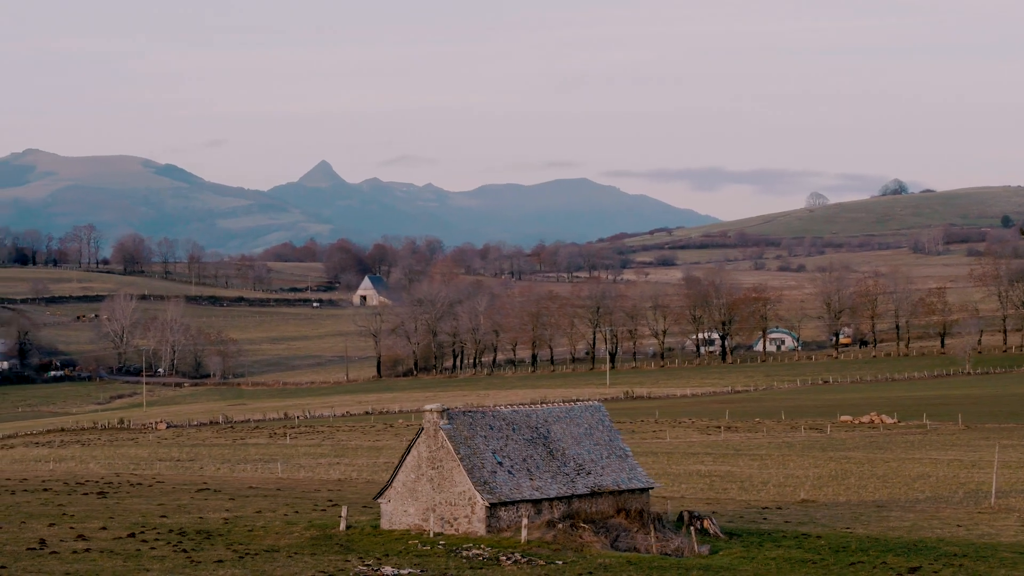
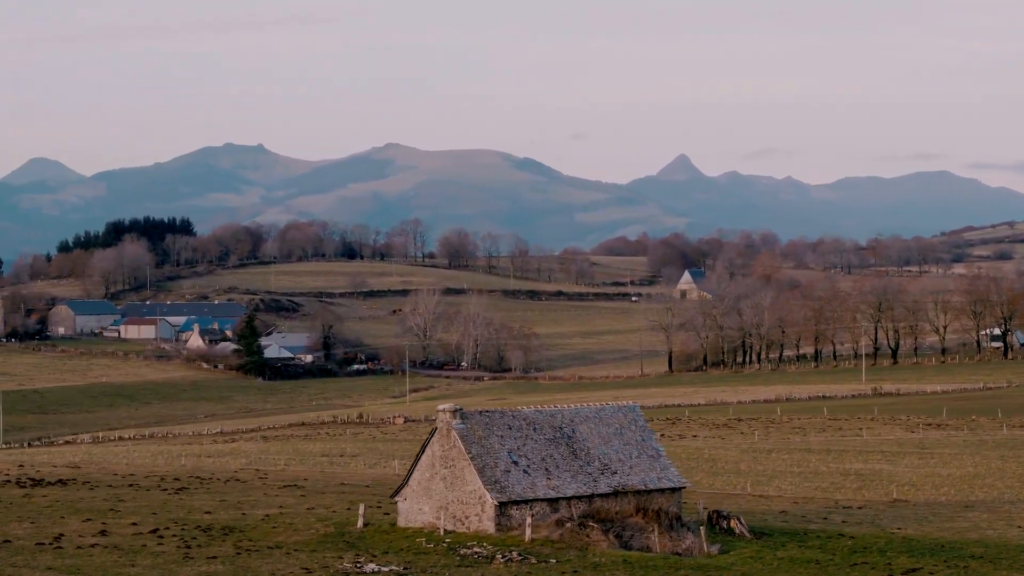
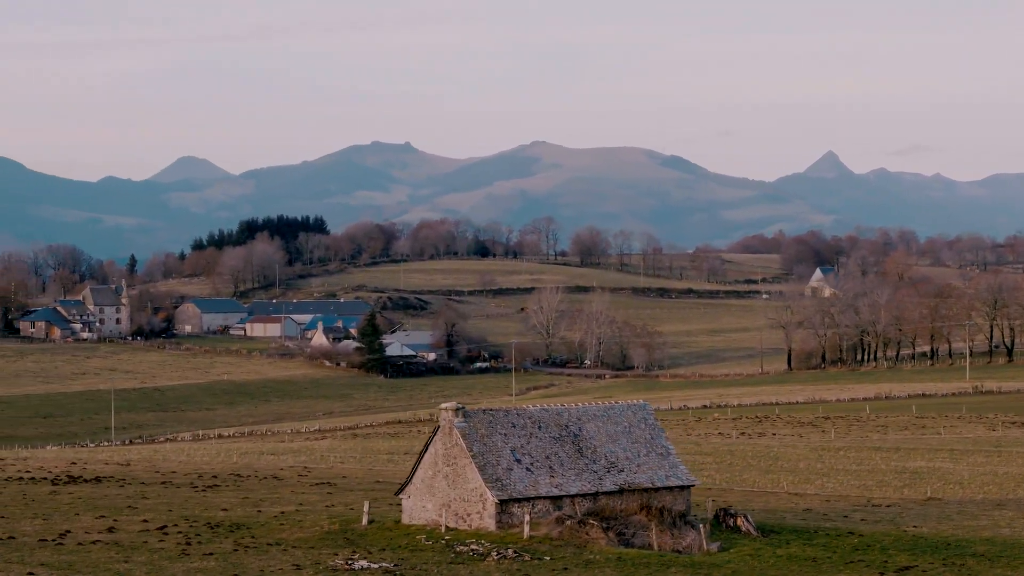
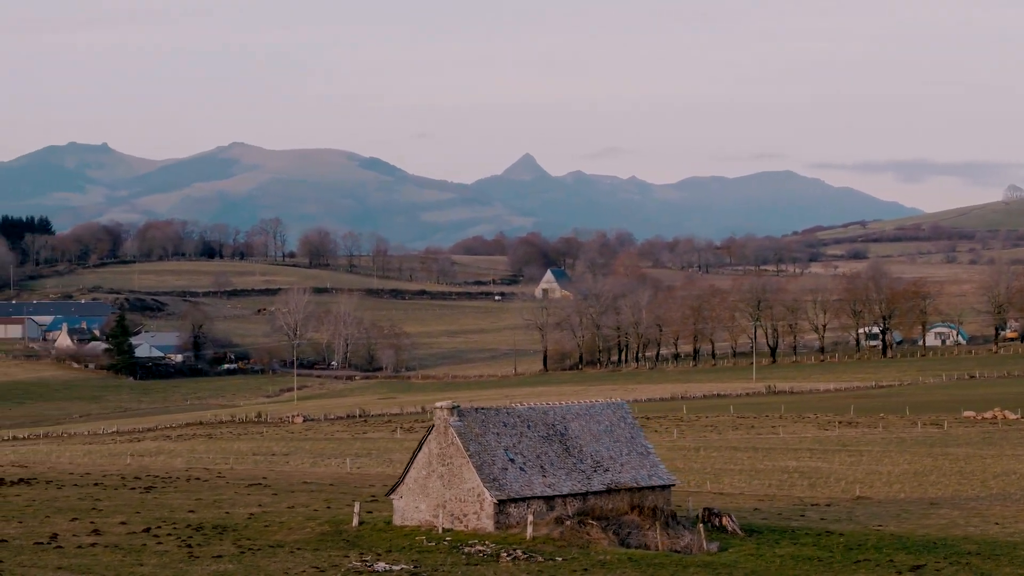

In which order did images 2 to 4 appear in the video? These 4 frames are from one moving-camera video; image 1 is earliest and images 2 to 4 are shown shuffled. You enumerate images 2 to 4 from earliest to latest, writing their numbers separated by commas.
4, 2, 3
